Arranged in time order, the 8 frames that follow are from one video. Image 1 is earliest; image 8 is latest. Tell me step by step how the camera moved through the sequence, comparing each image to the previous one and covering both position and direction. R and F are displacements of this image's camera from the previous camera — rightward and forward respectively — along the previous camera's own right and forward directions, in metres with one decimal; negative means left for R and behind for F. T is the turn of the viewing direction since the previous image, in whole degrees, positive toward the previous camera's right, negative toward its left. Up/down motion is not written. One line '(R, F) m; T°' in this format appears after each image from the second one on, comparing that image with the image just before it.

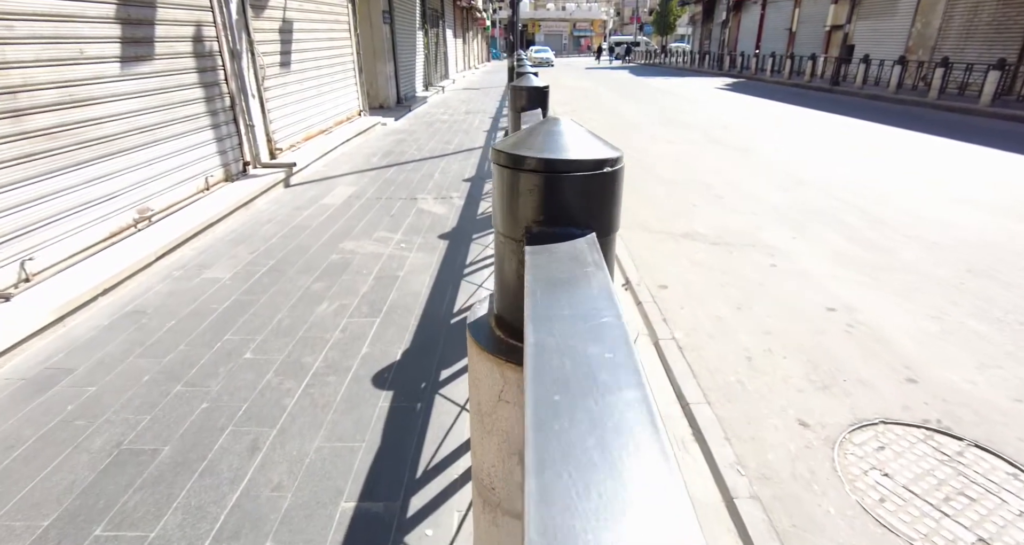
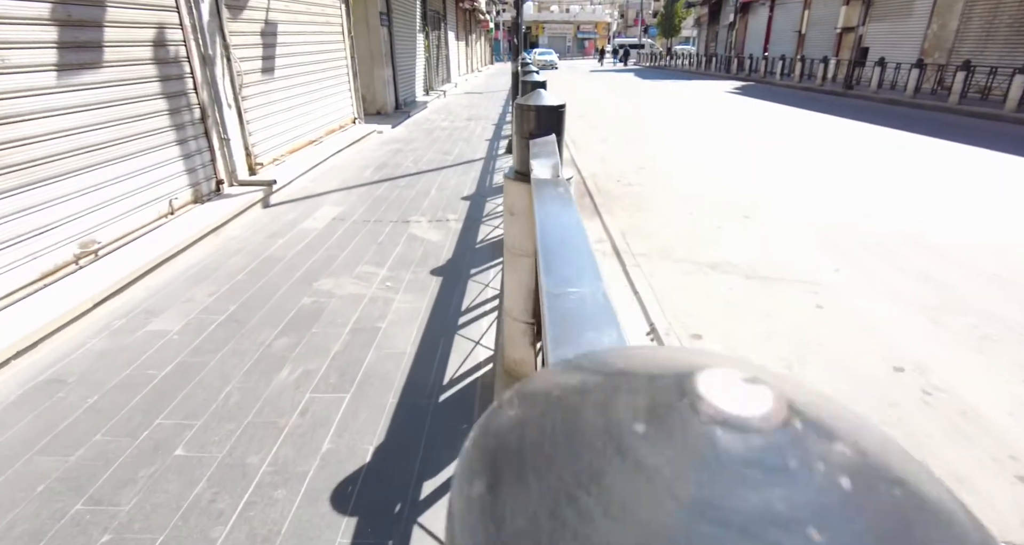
(0.0, +0.7) m; 0°
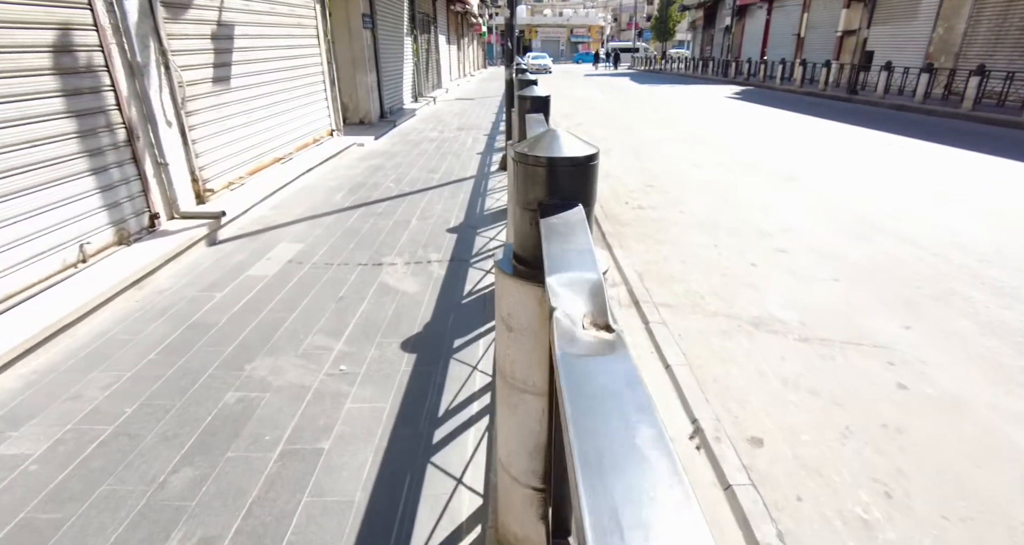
(0.0, +0.9) m; +1°
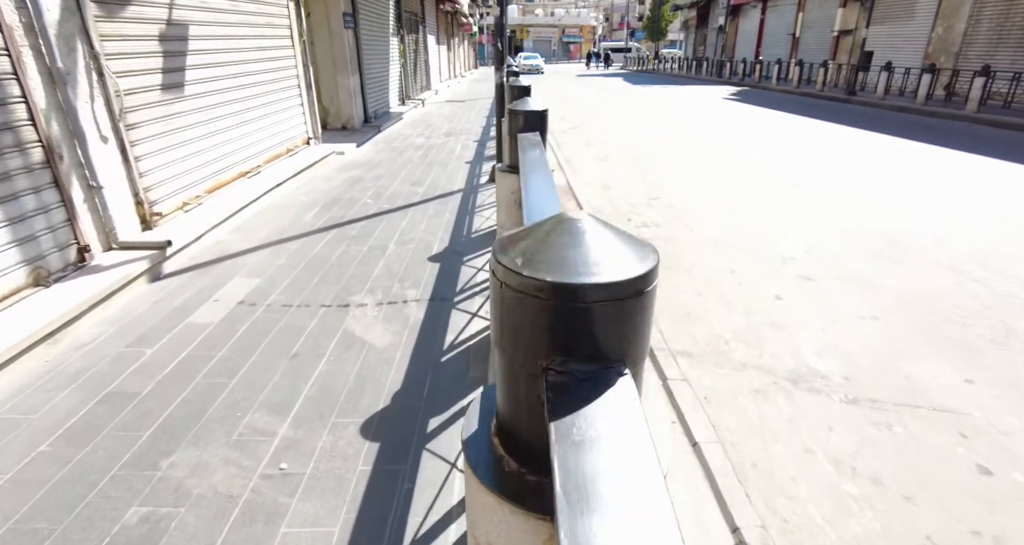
(0.0, +0.6) m; +1°
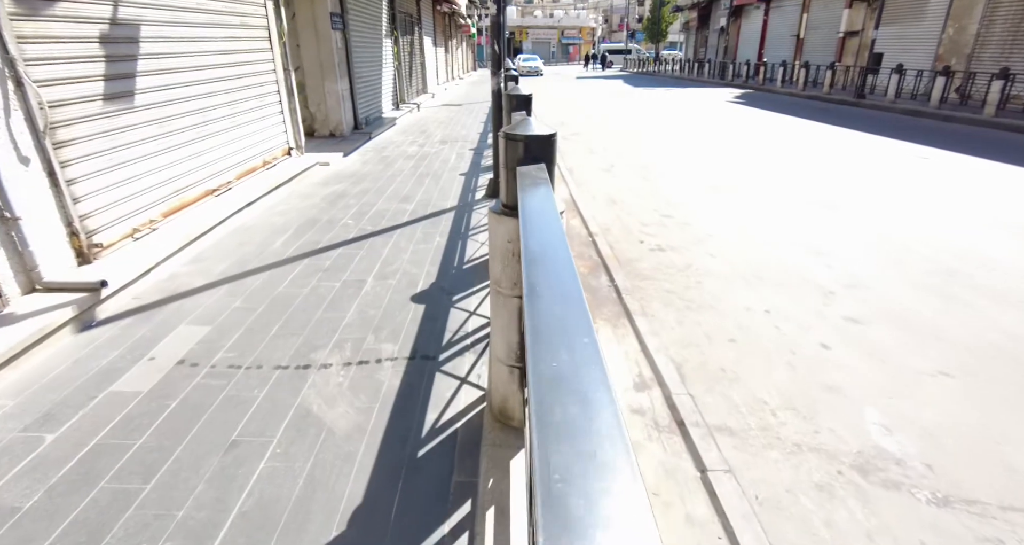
(0.0, +0.7) m; 0°
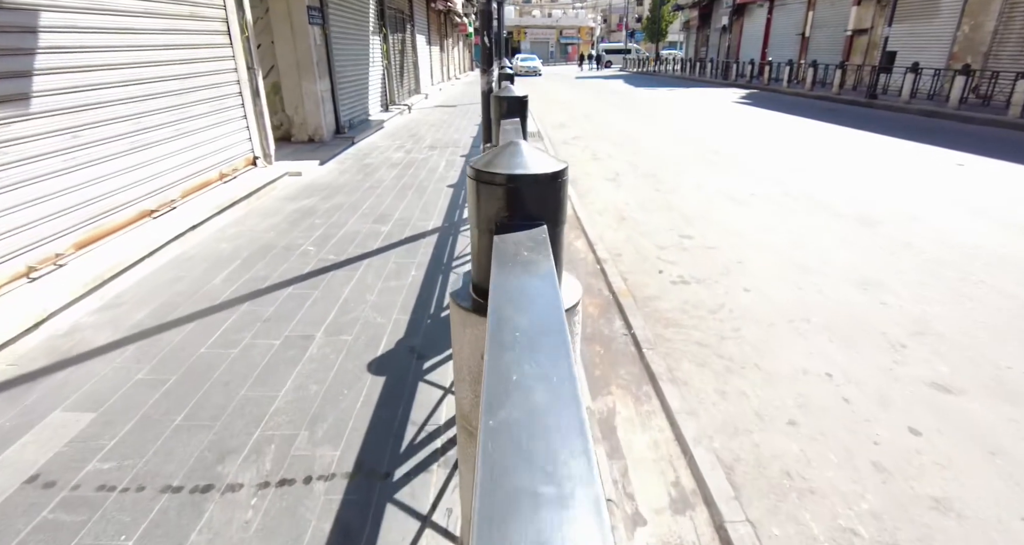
(0.0, +0.9) m; 0°
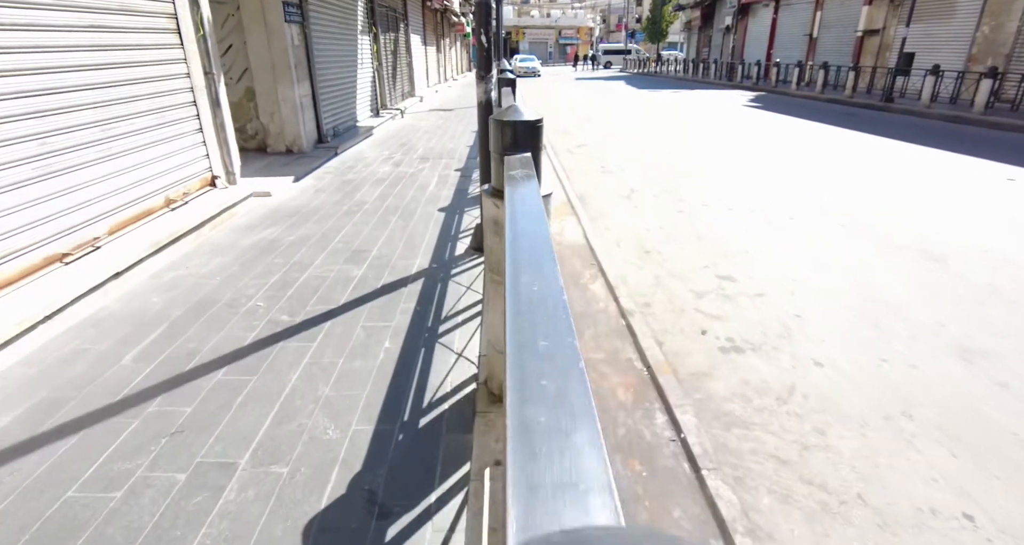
(0.0, +1.0) m; 0°
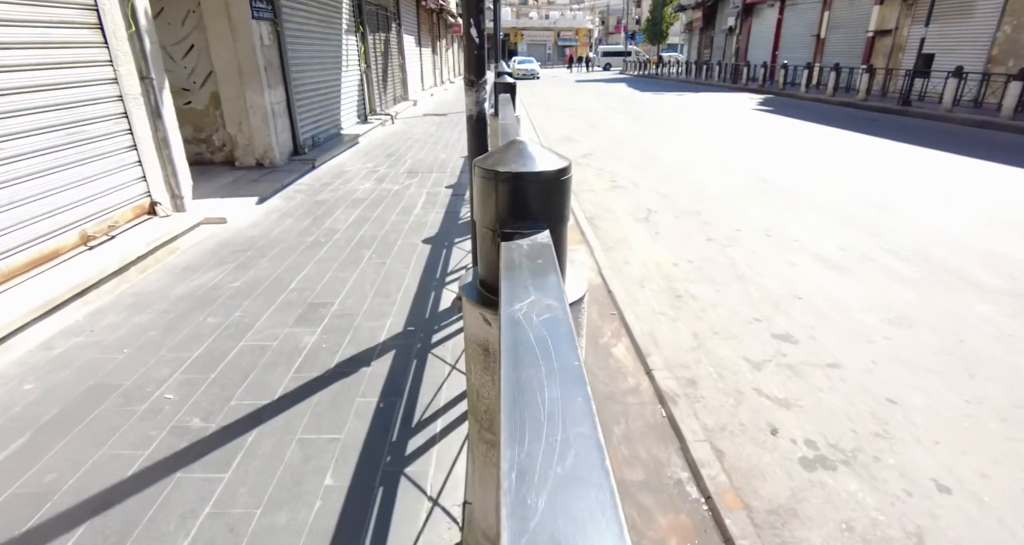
(0.0, +1.0) m; 0°
